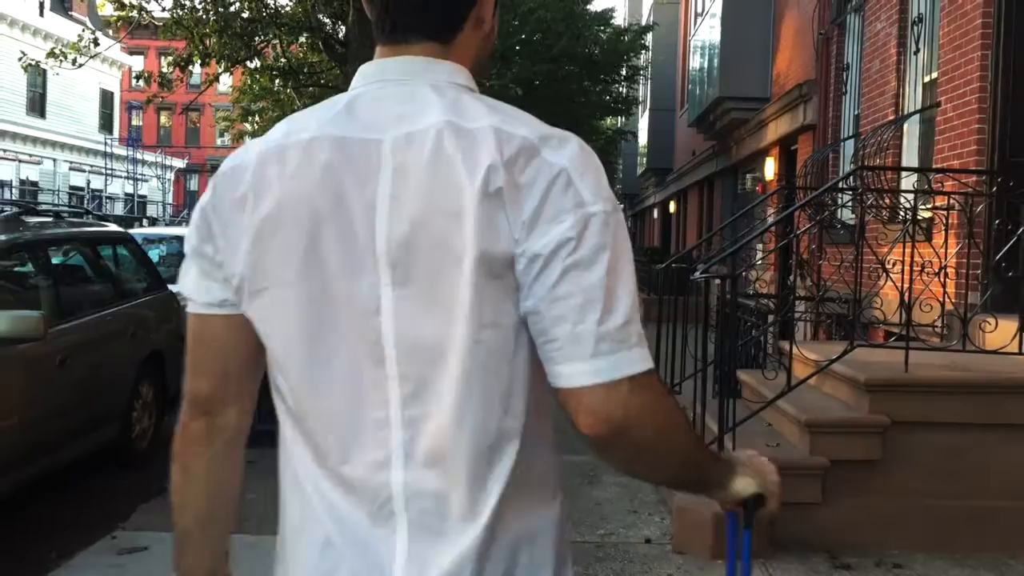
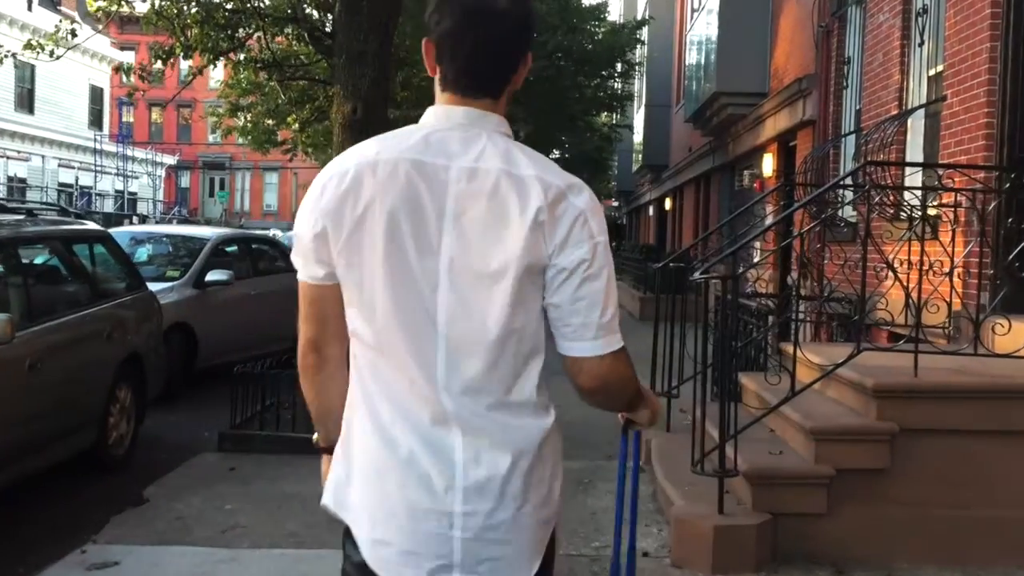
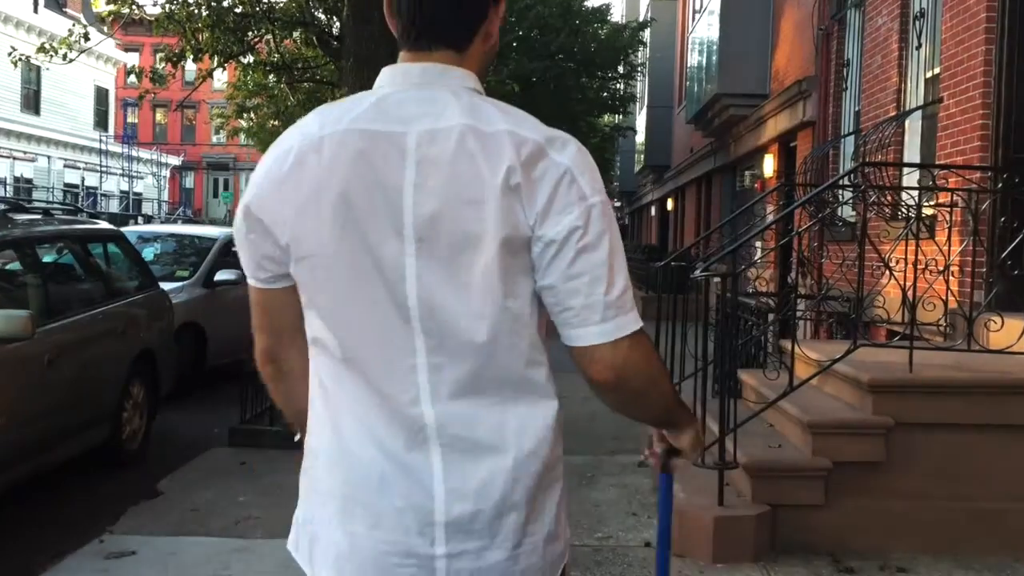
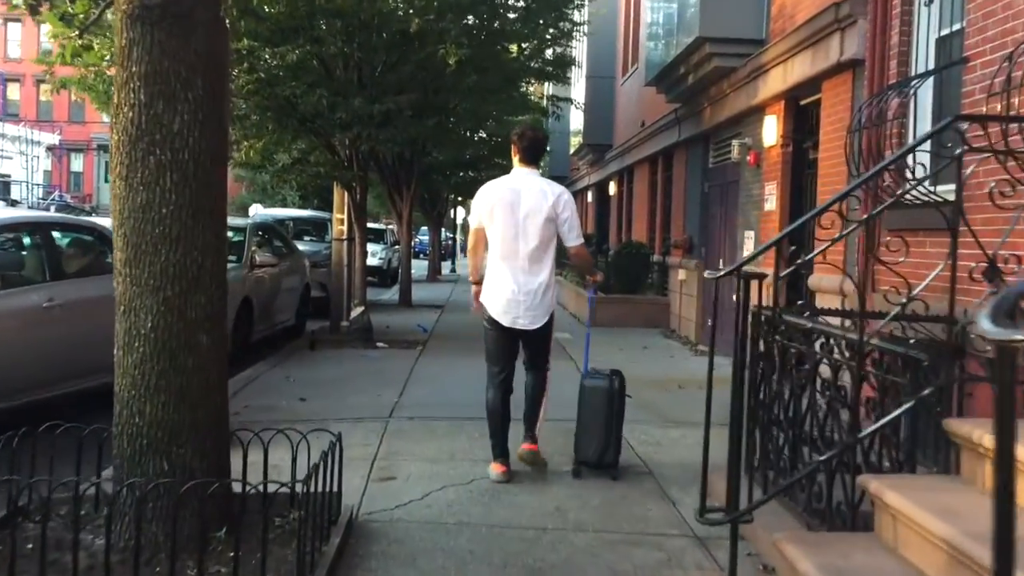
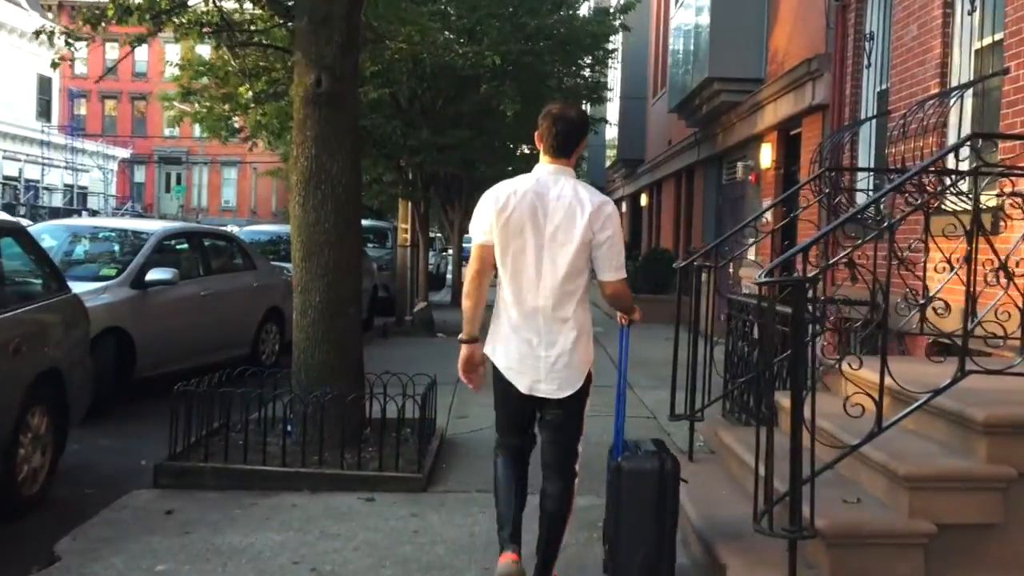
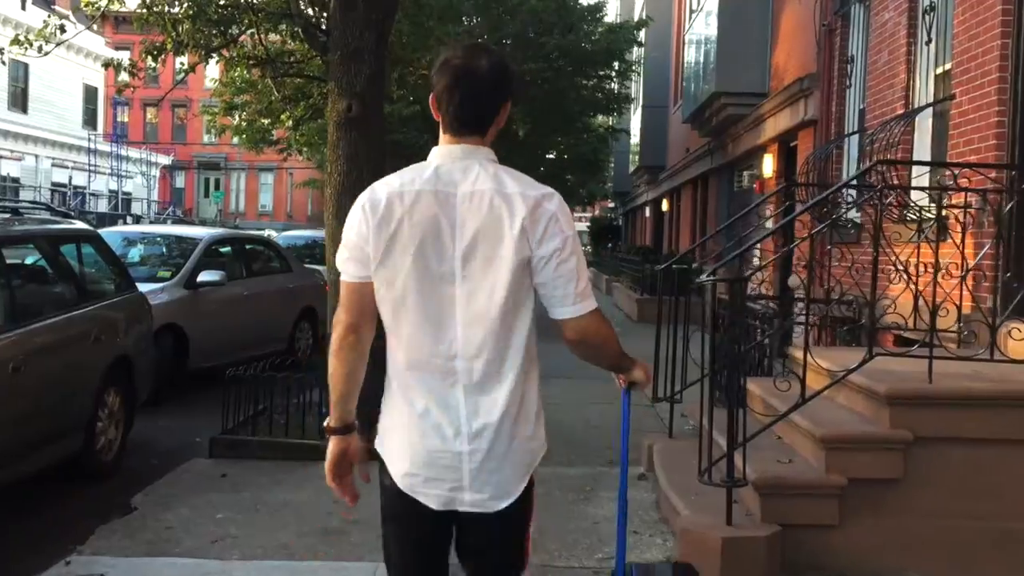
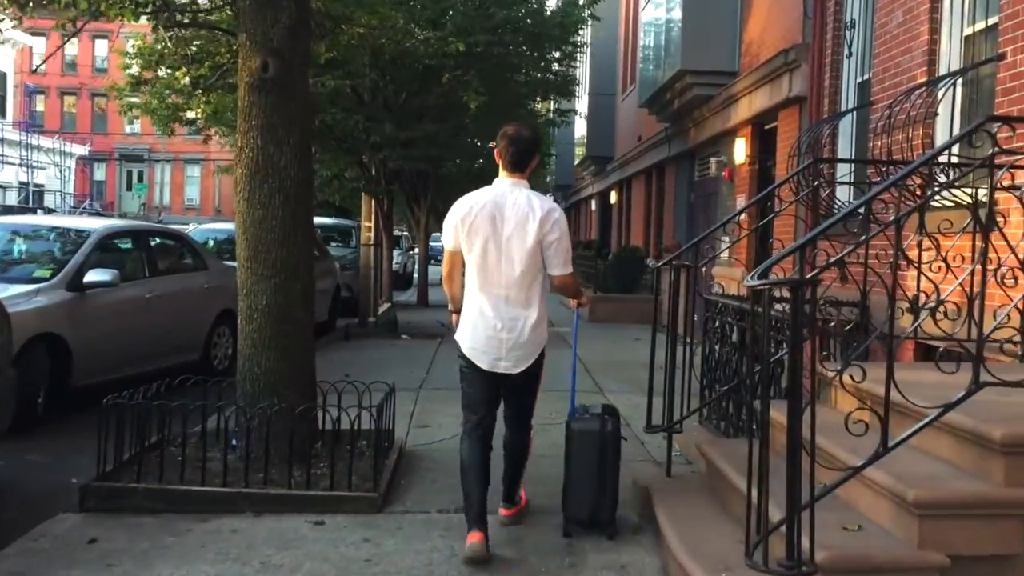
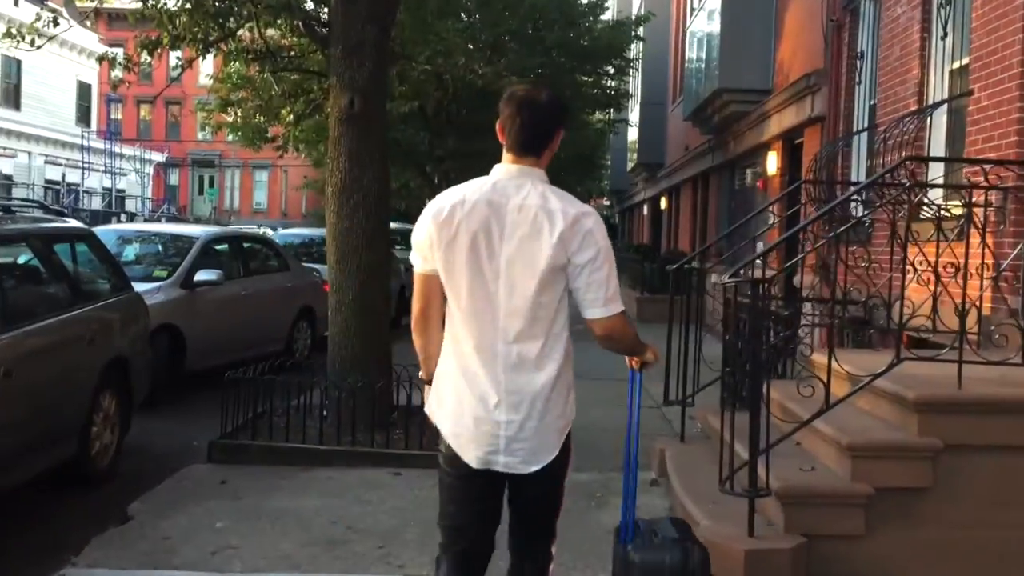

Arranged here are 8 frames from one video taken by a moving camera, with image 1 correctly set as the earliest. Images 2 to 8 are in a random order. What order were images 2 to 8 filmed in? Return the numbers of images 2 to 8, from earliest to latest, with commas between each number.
3, 2, 6, 8, 5, 7, 4
